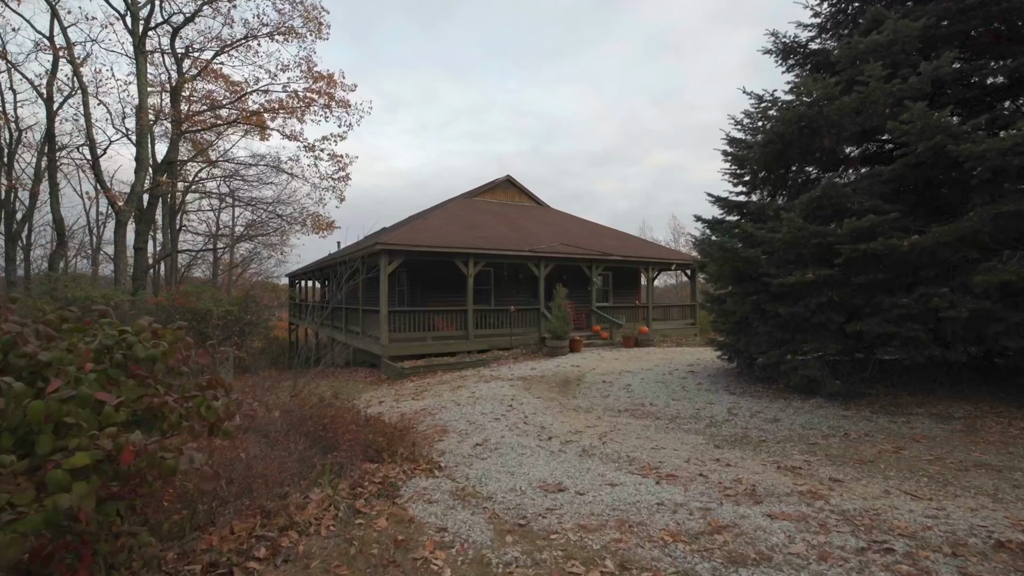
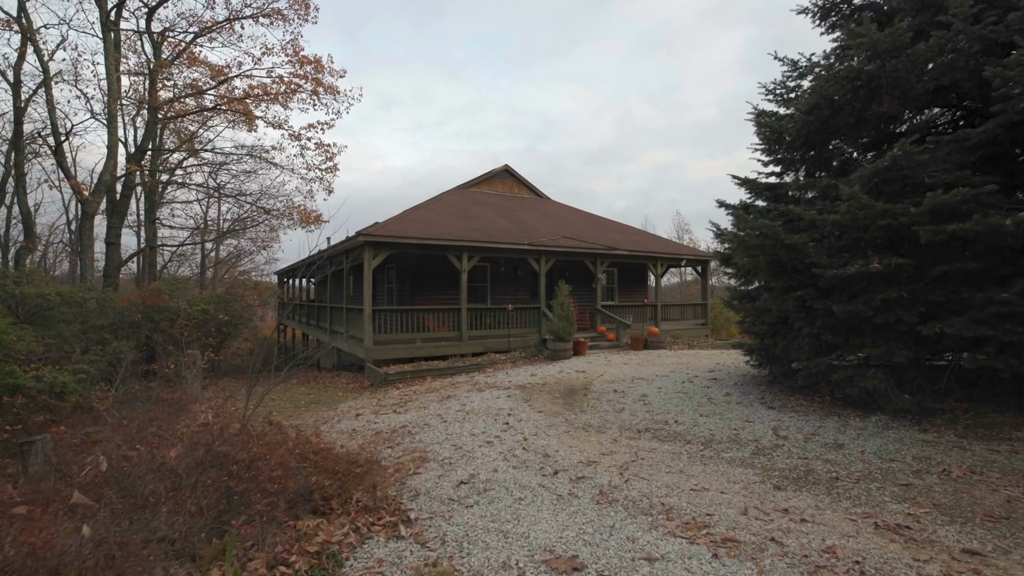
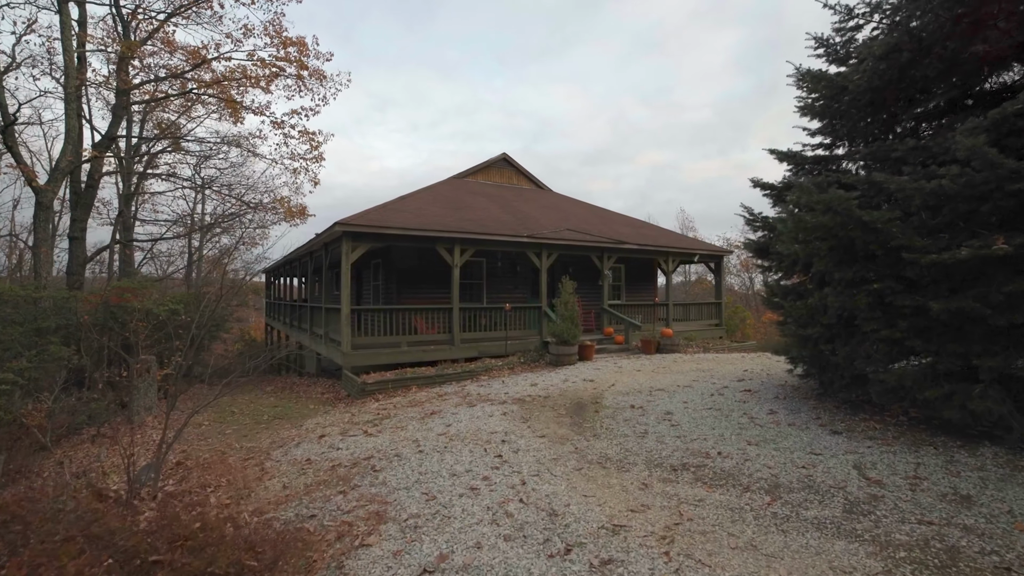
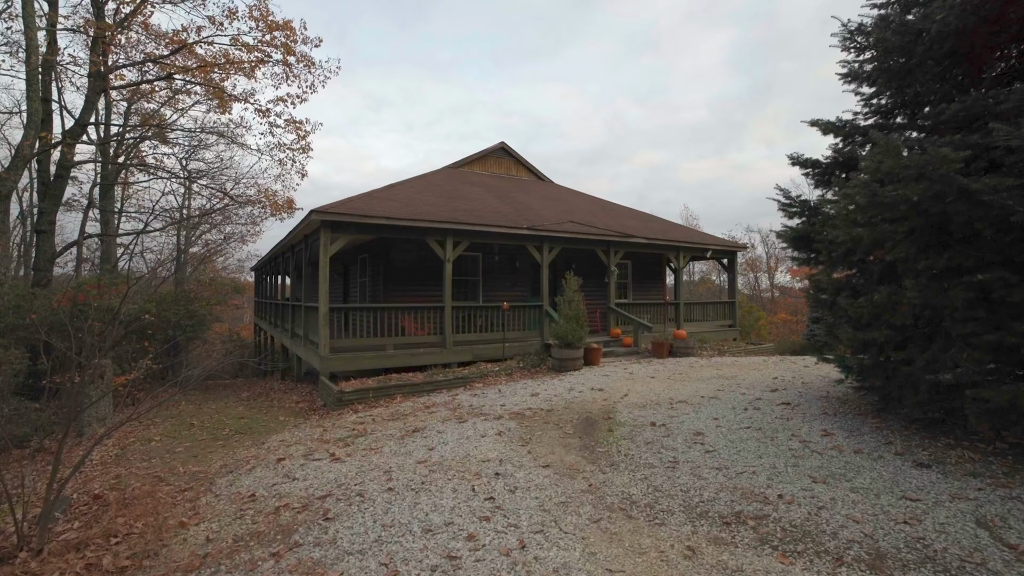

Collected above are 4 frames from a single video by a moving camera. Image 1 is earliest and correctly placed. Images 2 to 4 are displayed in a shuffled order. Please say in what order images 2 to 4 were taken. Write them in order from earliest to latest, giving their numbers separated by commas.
2, 3, 4
